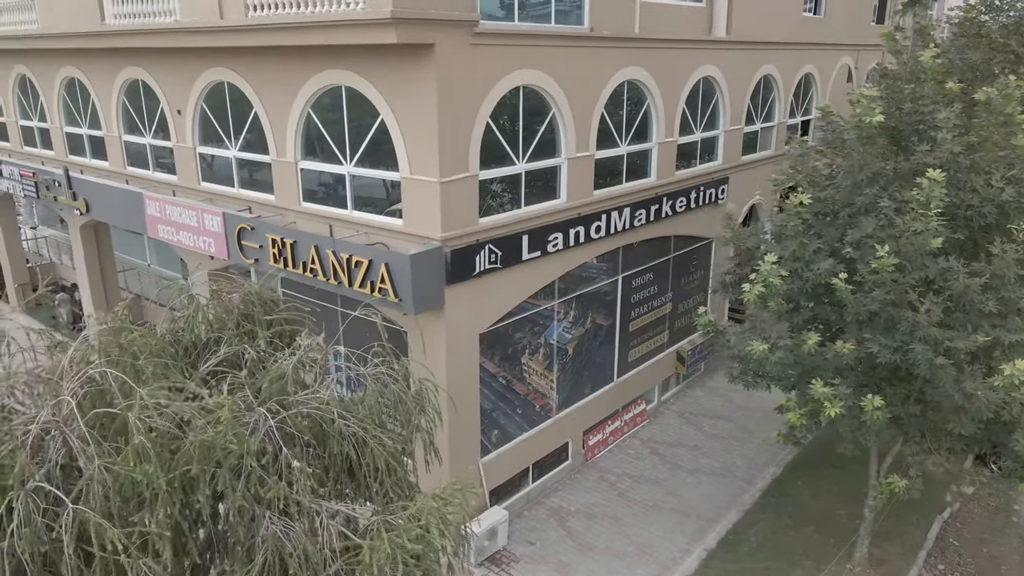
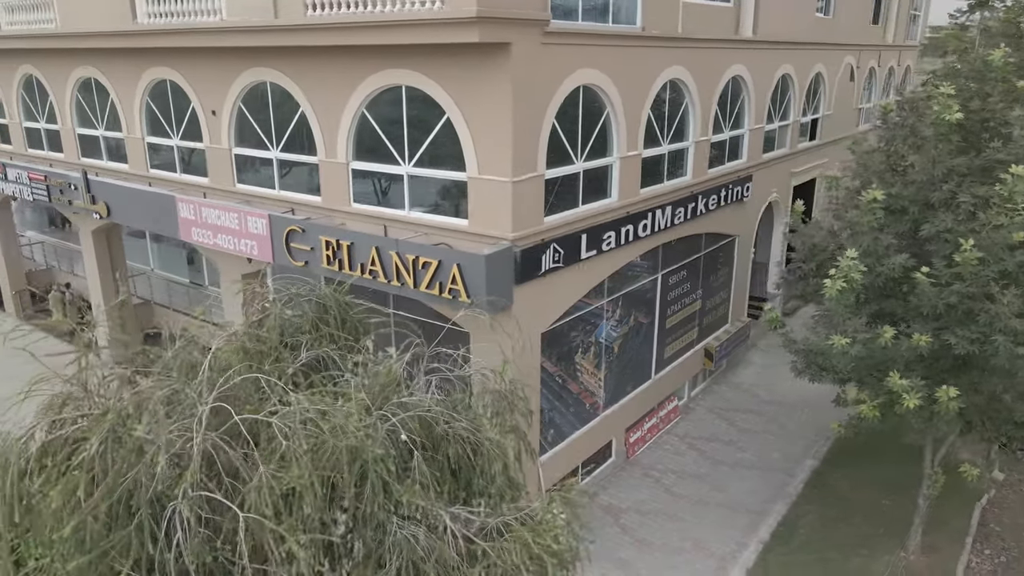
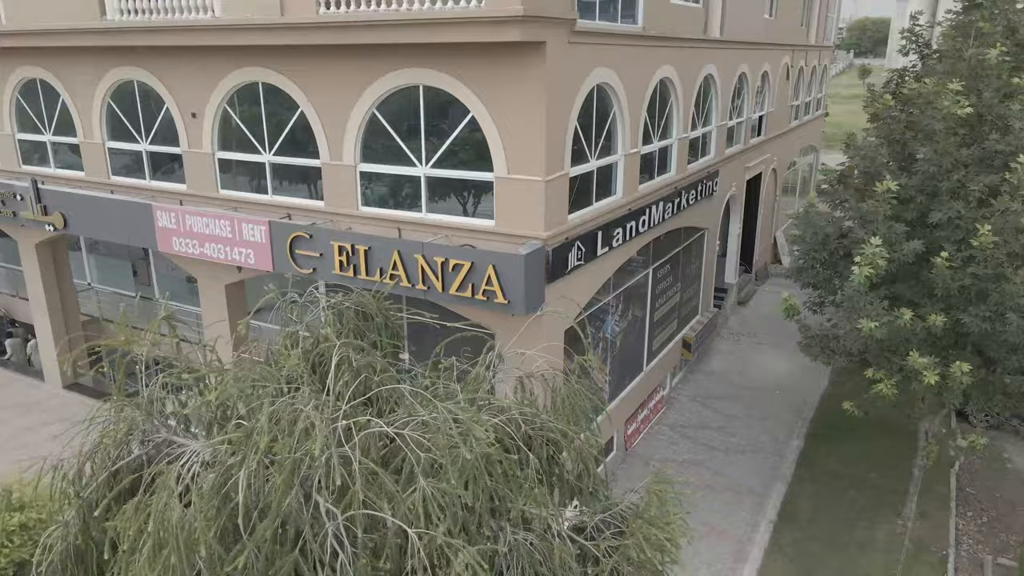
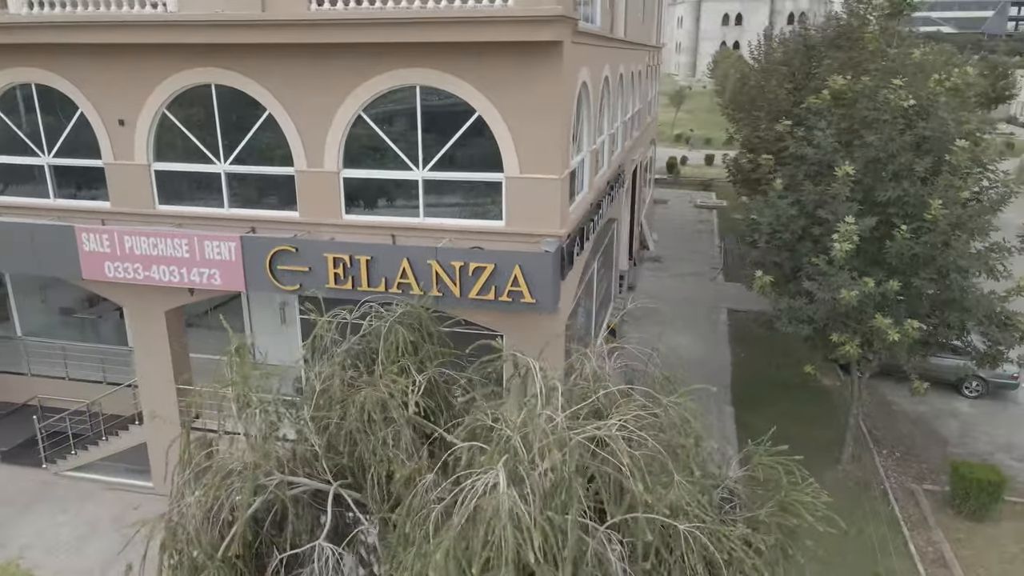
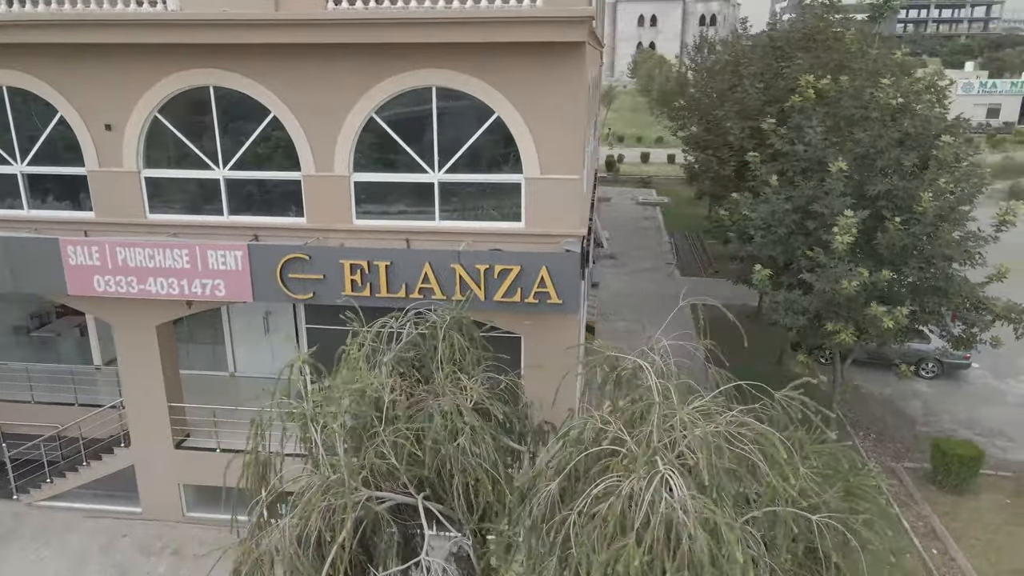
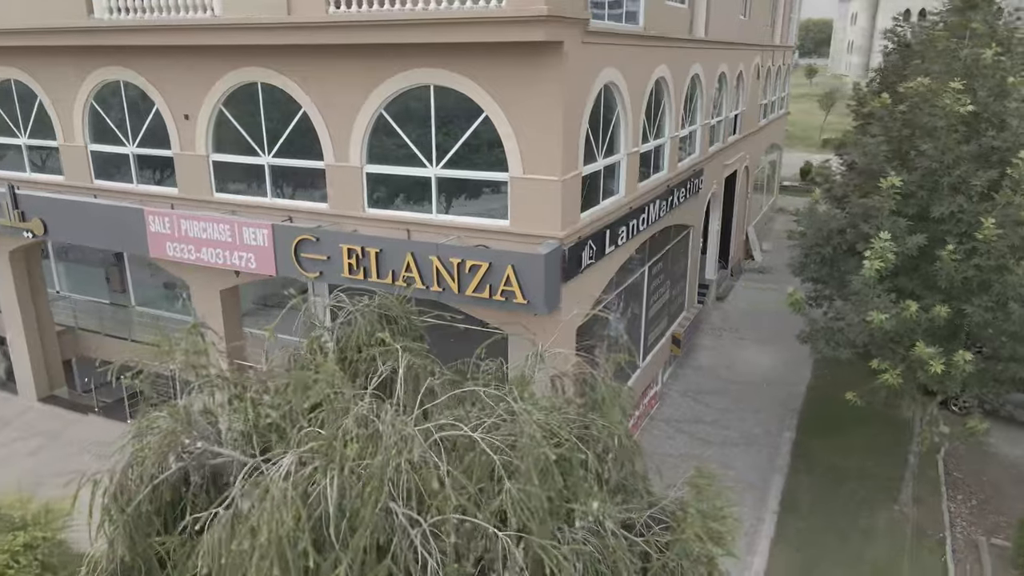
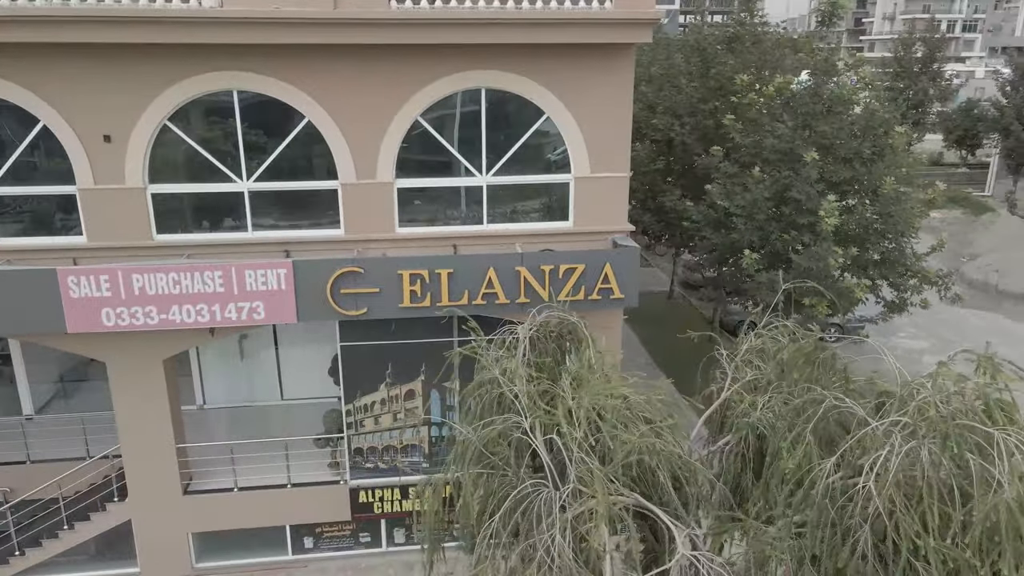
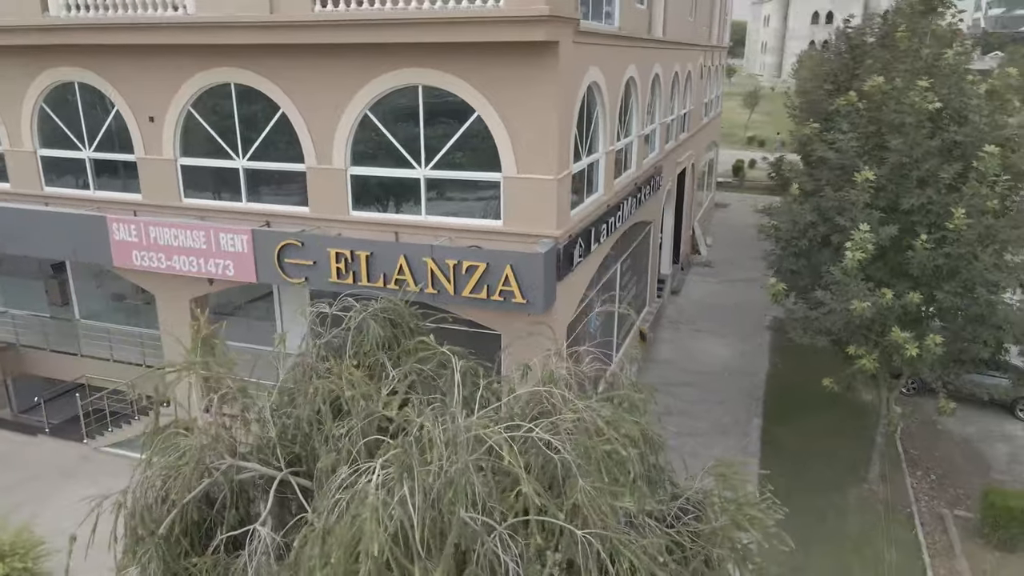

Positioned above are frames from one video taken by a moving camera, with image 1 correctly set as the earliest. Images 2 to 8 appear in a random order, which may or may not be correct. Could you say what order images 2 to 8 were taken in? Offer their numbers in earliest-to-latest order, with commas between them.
2, 3, 6, 8, 4, 5, 7
